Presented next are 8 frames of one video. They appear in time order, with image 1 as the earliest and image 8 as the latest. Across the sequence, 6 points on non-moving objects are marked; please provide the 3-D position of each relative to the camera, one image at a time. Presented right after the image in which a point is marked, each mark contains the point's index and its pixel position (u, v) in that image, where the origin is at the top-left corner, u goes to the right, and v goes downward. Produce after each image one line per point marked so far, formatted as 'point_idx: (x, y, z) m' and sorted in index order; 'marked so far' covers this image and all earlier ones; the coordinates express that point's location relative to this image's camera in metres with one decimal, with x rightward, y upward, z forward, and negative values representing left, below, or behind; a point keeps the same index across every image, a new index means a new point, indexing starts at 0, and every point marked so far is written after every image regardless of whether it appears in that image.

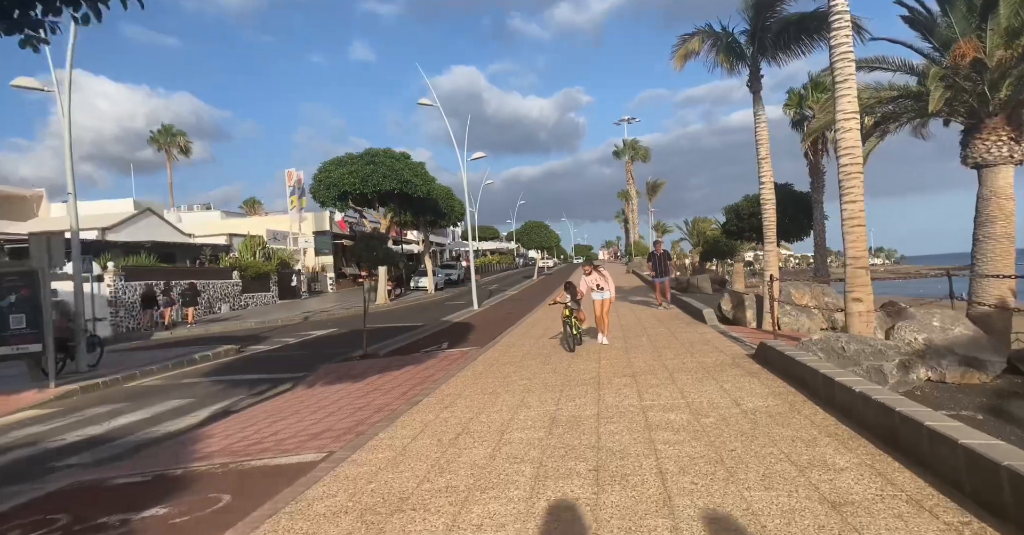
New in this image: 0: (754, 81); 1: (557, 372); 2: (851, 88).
0: (+5.6, +4.3, +12.1) m
1: (+0.8, -1.8, +8.8) m
2: (+5.2, +2.8, +7.9) m
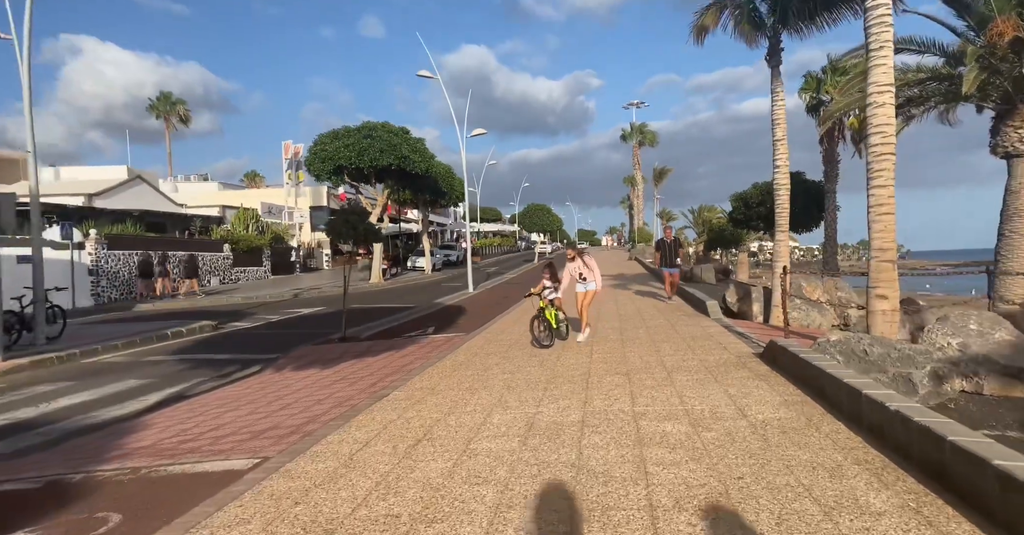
0: (+5.6, +4.5, +11.0) m
1: (+0.5, -1.5, +8.0) m
2: (+5.0, +2.8, +6.9) m
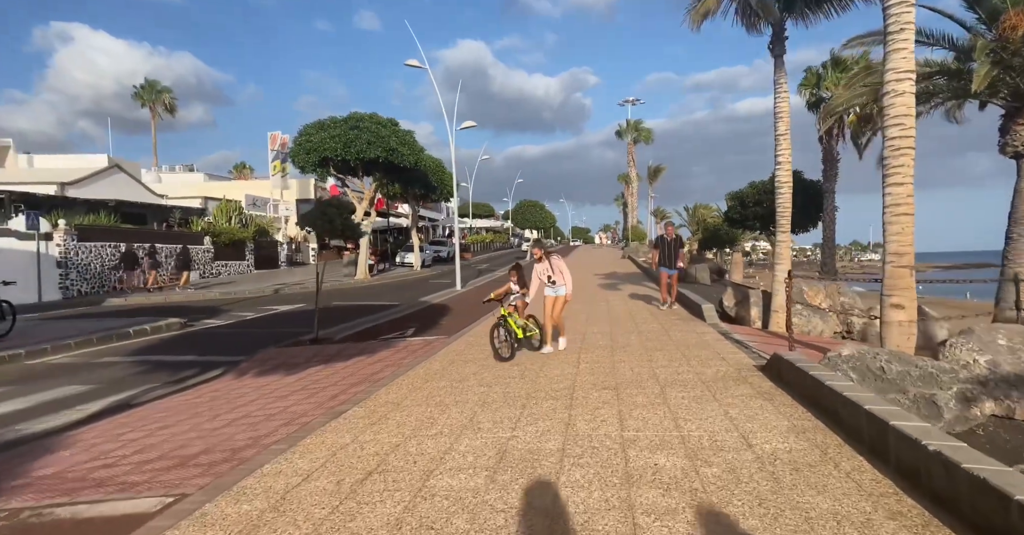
0: (+5.3, +4.5, +10.3) m
1: (+0.2, -1.5, +7.3) m
2: (+4.8, +2.8, +6.2) m
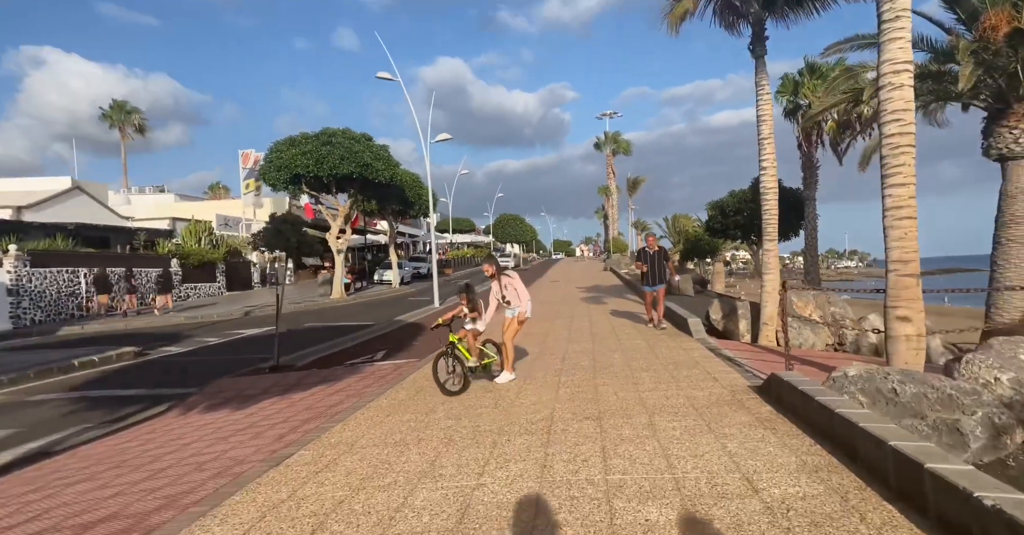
0: (+4.7, +4.3, +9.9) m
1: (-0.2, -1.8, +6.5) m
2: (+4.4, +2.7, +5.8) m
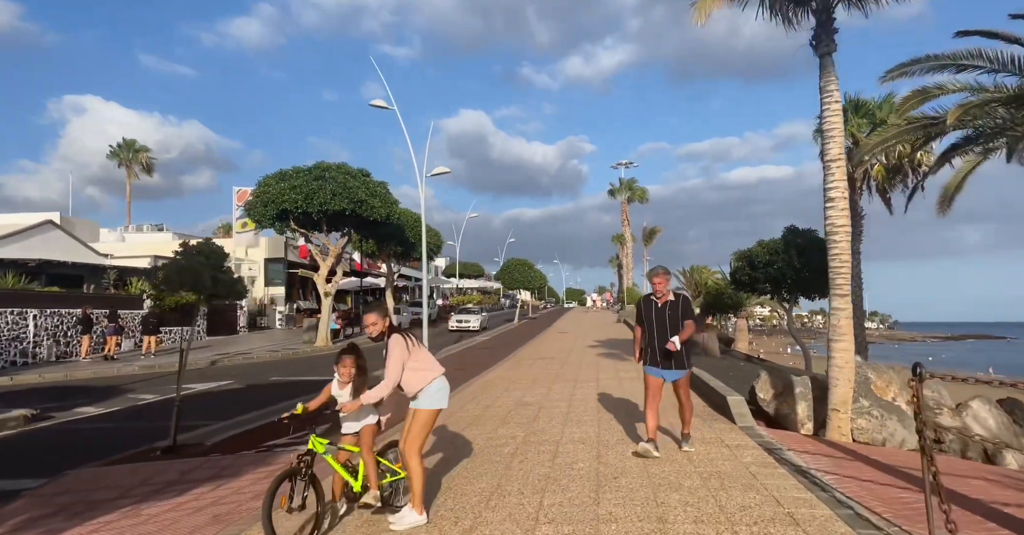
0: (+4.5, +3.4, +7.6) m
1: (-0.6, -2.2, +3.8) m
2: (+4.0, +2.1, +3.3) m
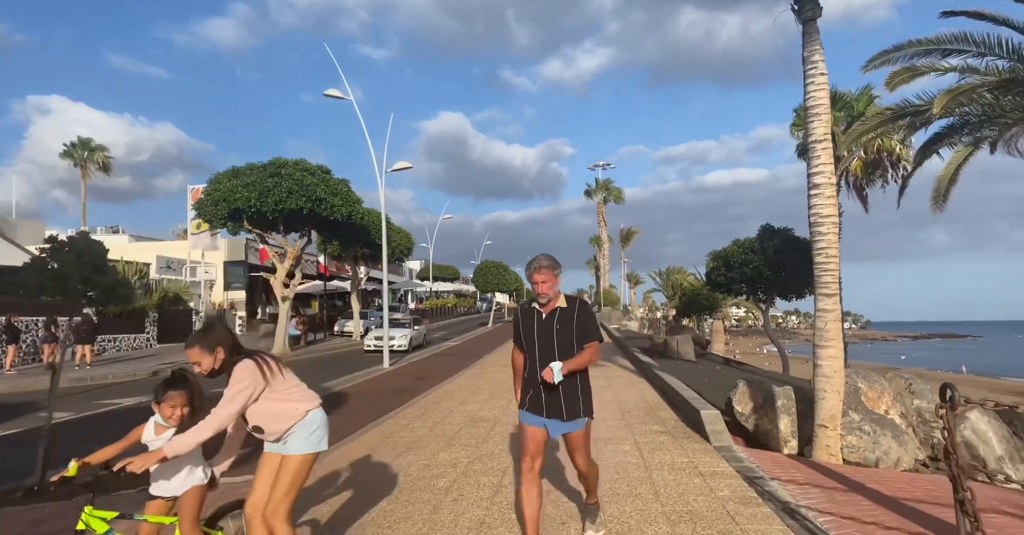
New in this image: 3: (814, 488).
0: (+3.7, +3.4, +6.6) m
1: (-1.2, -2.2, +2.6) m
2: (+3.4, +2.2, +2.3) m
3: (+3.1, -2.2, +5.2) m
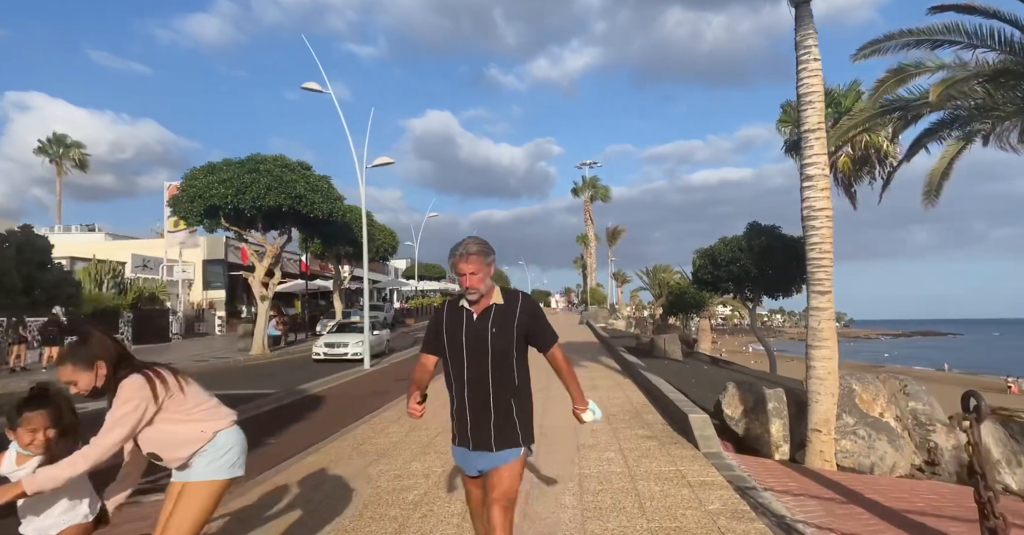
0: (+3.4, +3.5, +6.3) m
1: (-1.4, -2.1, +2.2) m
2: (+3.2, +2.3, +2.0) m
3: (+2.8, -2.2, +4.9) m
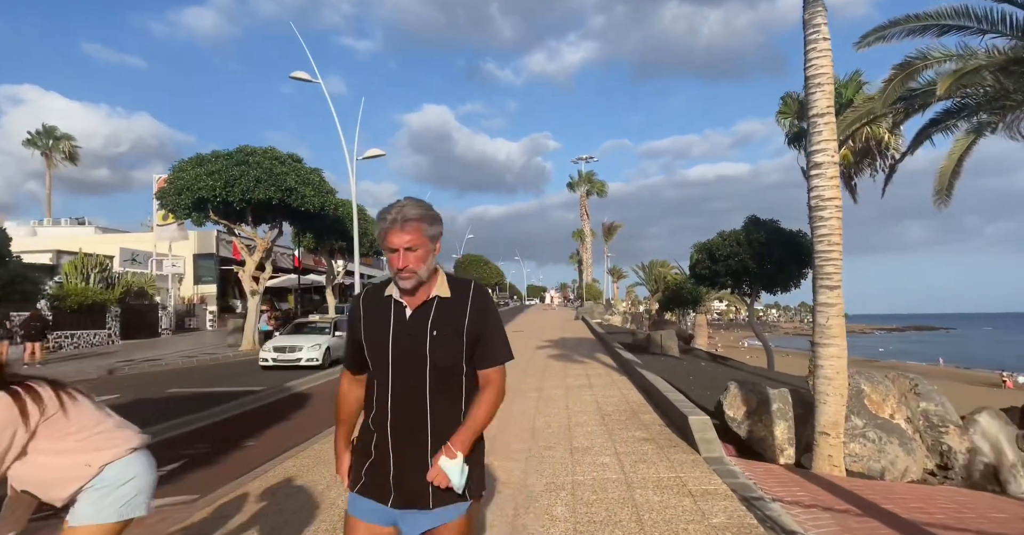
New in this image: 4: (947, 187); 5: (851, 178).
0: (+3.3, +3.5, +5.9) m
1: (-1.5, -2.1, +1.8) m
2: (+3.1, +2.3, +1.6) m
3: (+2.7, -2.1, +4.5) m
4: (+8.2, +1.6, +9.8) m
5: (+11.7, +3.1, +17.9) m
